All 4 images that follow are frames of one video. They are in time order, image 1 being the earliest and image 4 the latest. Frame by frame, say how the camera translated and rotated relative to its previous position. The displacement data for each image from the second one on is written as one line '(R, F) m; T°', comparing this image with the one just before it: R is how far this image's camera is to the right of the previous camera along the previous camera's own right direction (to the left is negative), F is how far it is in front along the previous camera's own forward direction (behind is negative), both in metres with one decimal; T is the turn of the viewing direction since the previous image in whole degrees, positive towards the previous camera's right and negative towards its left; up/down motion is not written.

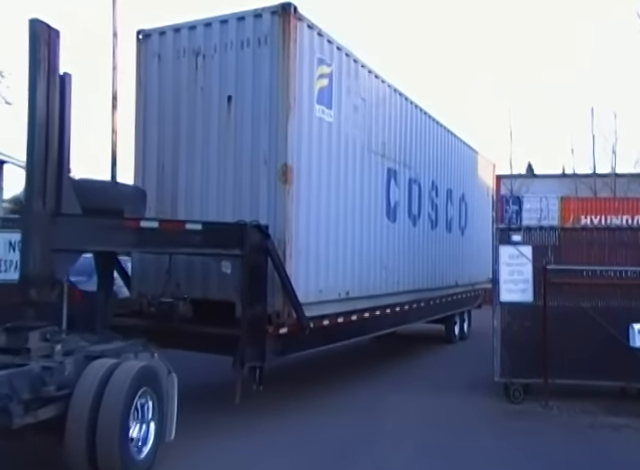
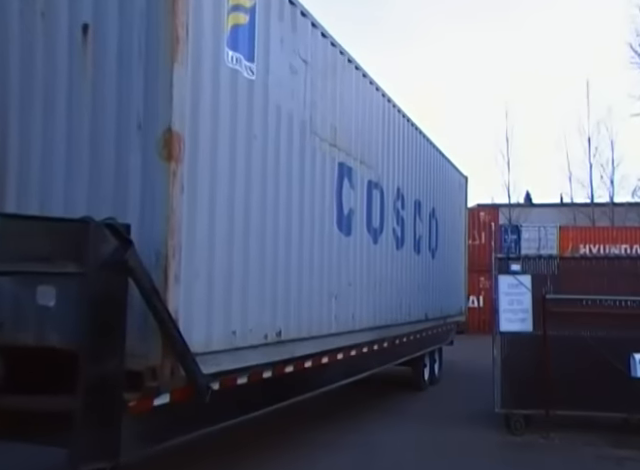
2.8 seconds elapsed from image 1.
(+0.7, +2.8) m; 0°
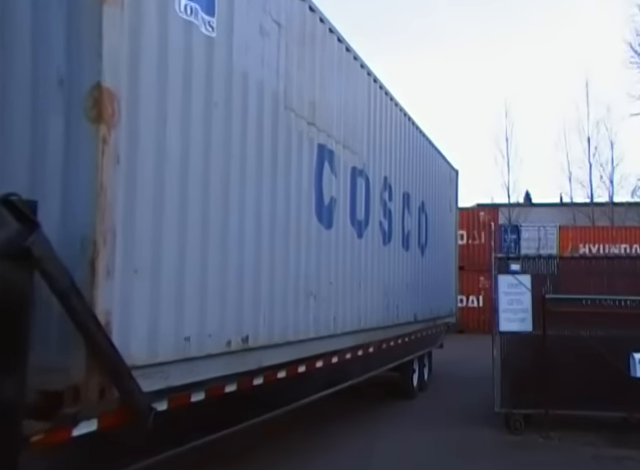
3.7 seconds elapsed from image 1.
(+0.2, +0.9) m; 0°
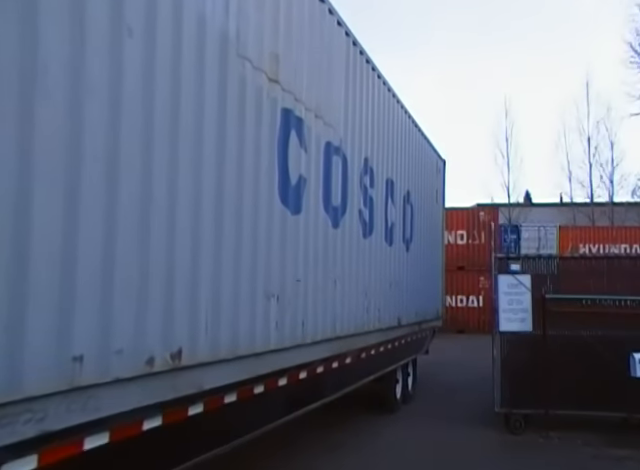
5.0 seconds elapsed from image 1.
(+0.3, +1.3) m; 0°
